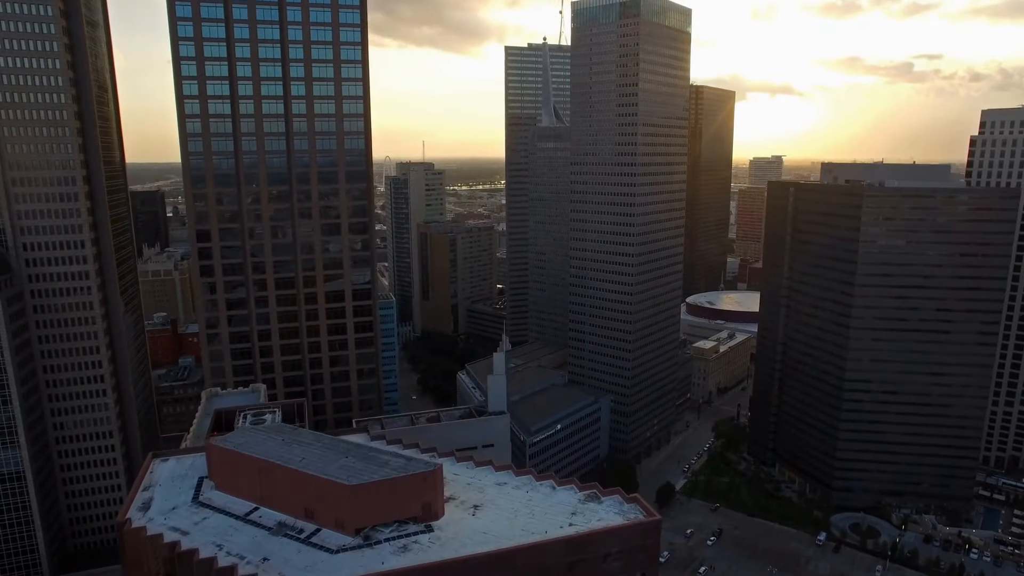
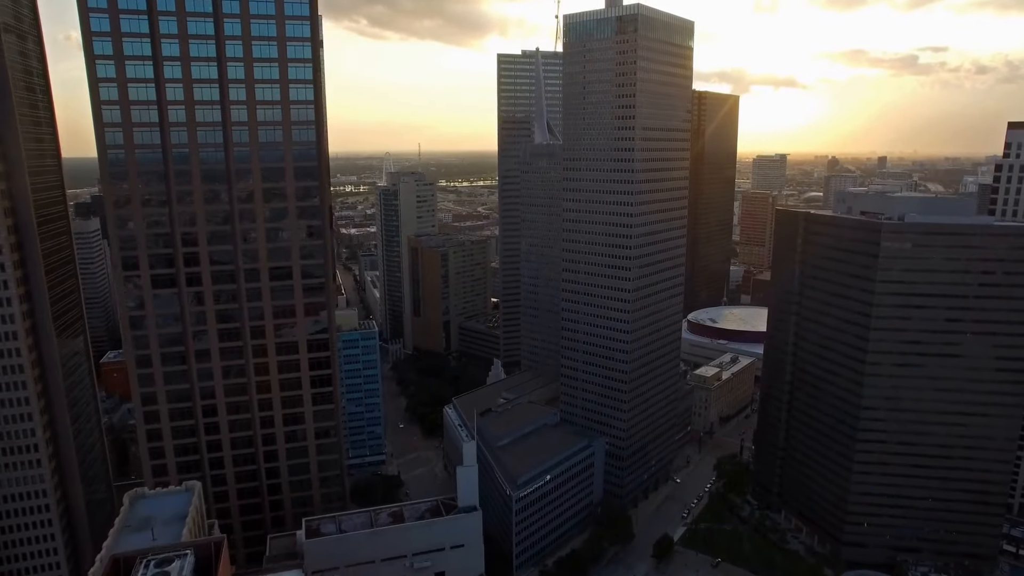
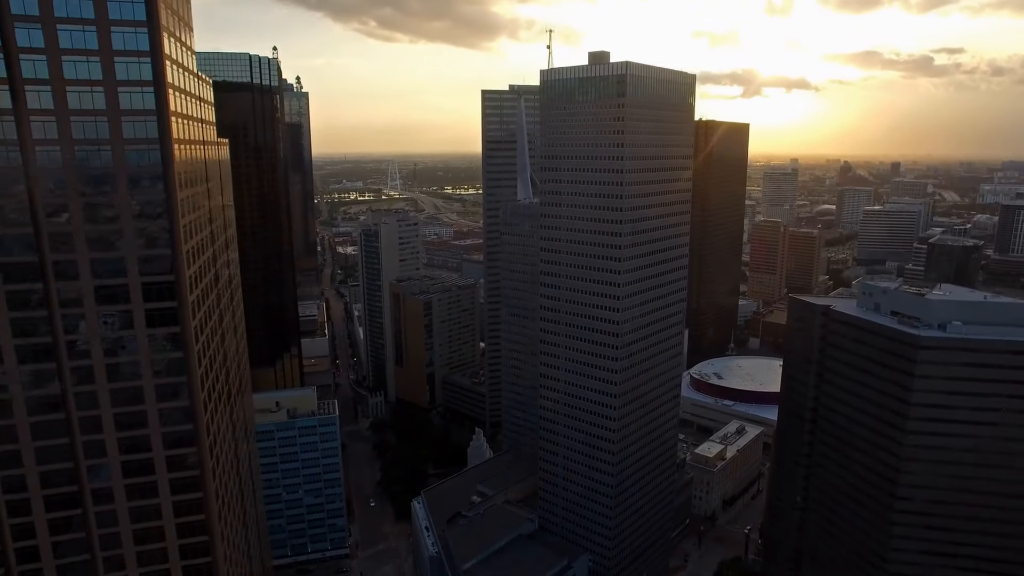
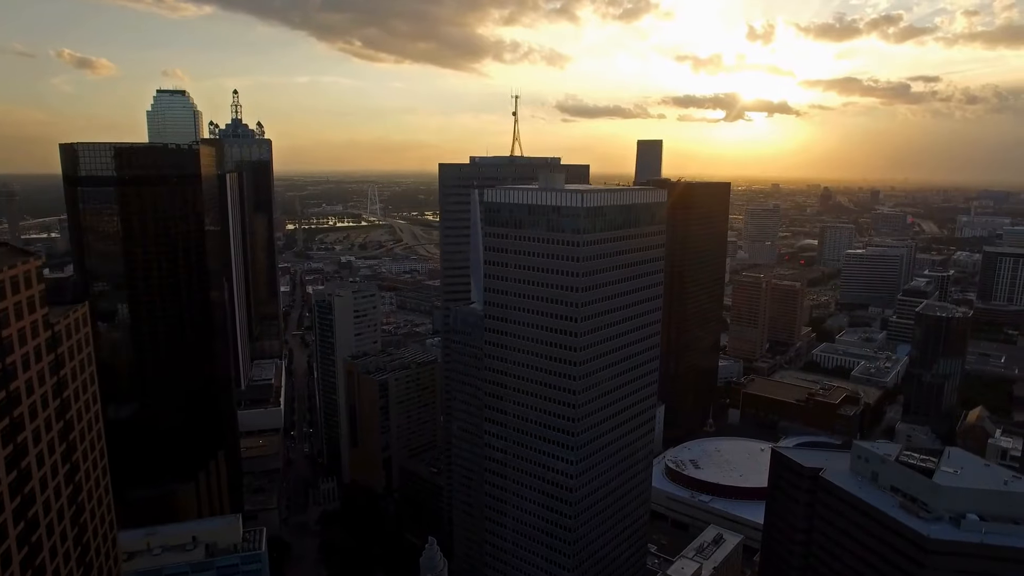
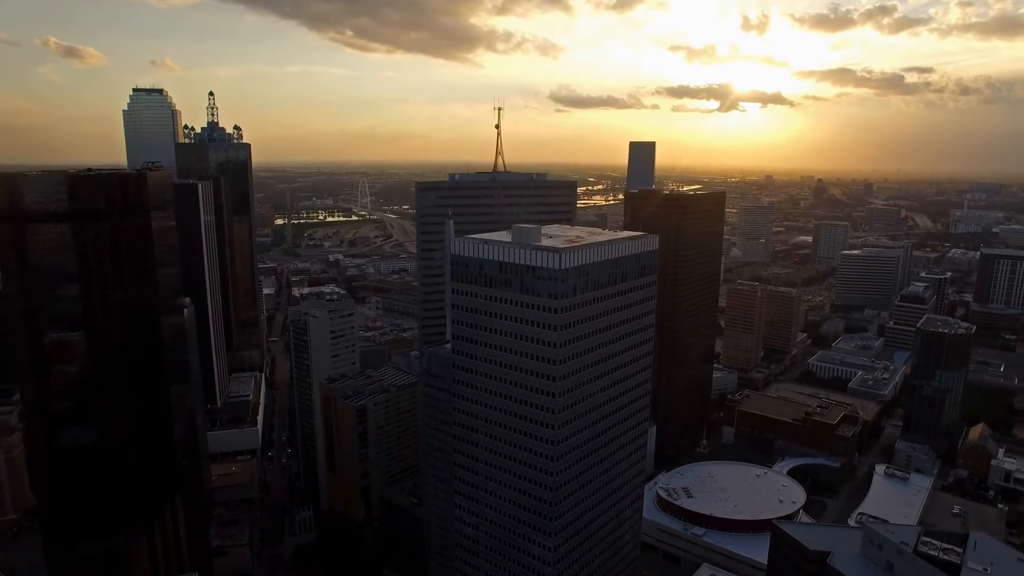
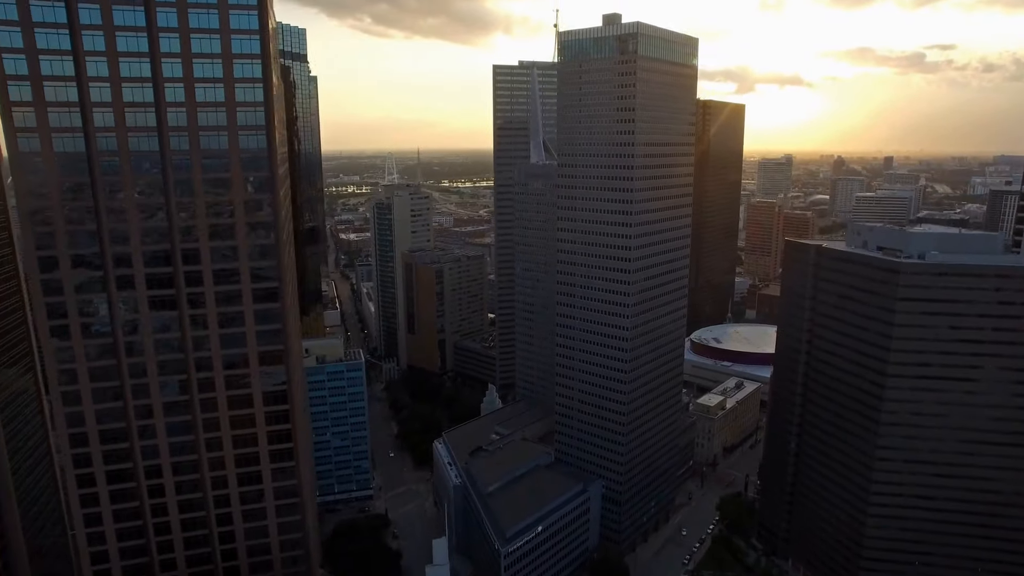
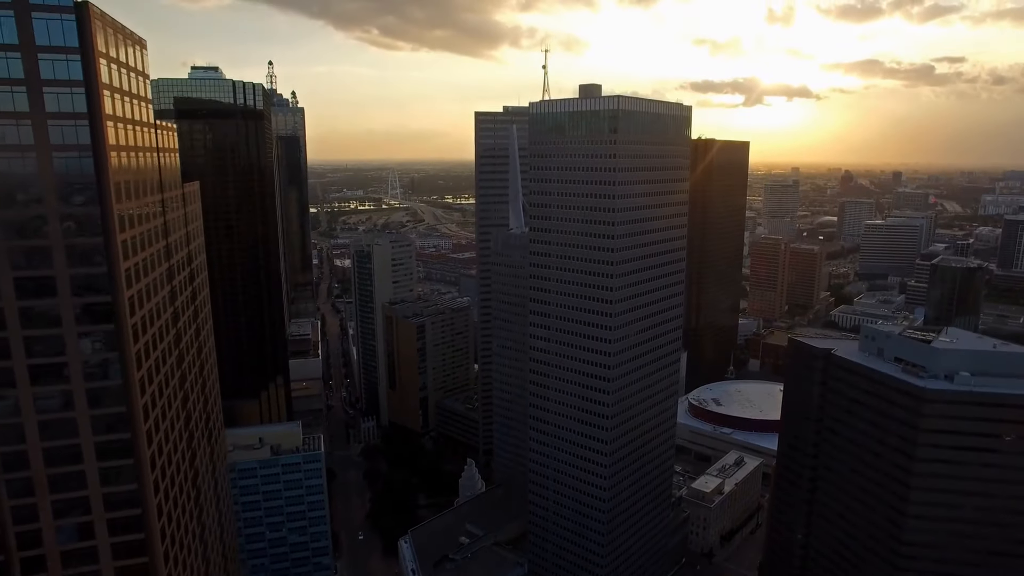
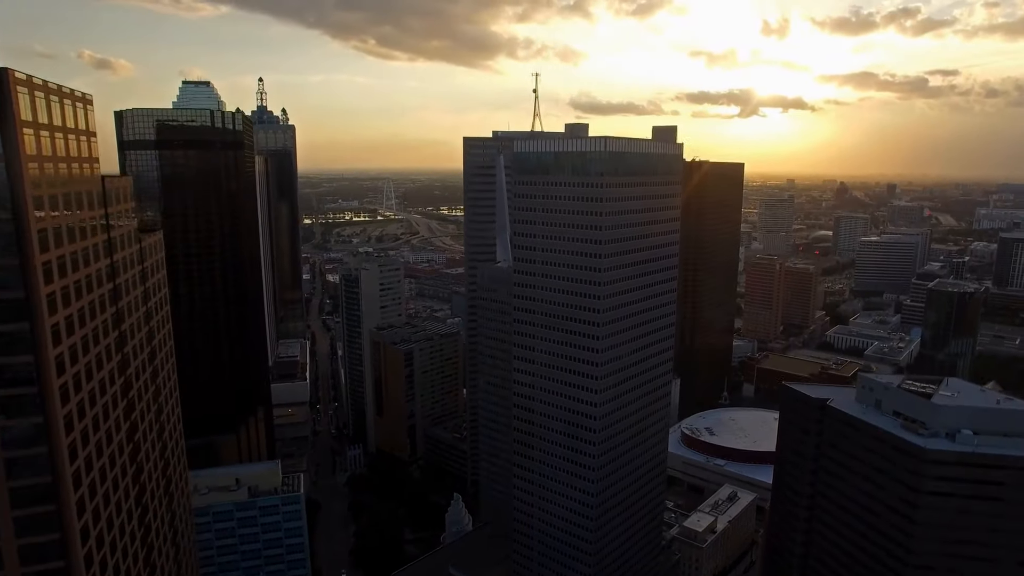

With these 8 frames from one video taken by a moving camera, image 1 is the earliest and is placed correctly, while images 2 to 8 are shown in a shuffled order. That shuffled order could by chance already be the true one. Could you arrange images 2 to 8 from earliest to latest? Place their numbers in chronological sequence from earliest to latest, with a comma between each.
2, 6, 3, 7, 8, 4, 5
